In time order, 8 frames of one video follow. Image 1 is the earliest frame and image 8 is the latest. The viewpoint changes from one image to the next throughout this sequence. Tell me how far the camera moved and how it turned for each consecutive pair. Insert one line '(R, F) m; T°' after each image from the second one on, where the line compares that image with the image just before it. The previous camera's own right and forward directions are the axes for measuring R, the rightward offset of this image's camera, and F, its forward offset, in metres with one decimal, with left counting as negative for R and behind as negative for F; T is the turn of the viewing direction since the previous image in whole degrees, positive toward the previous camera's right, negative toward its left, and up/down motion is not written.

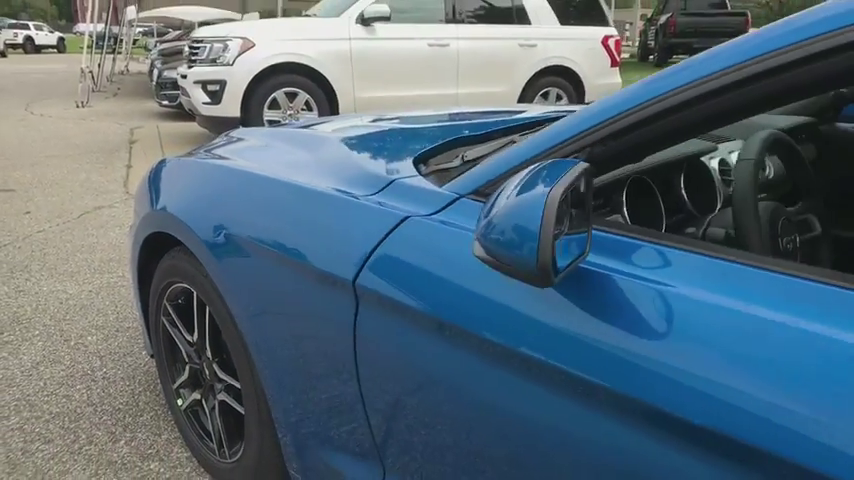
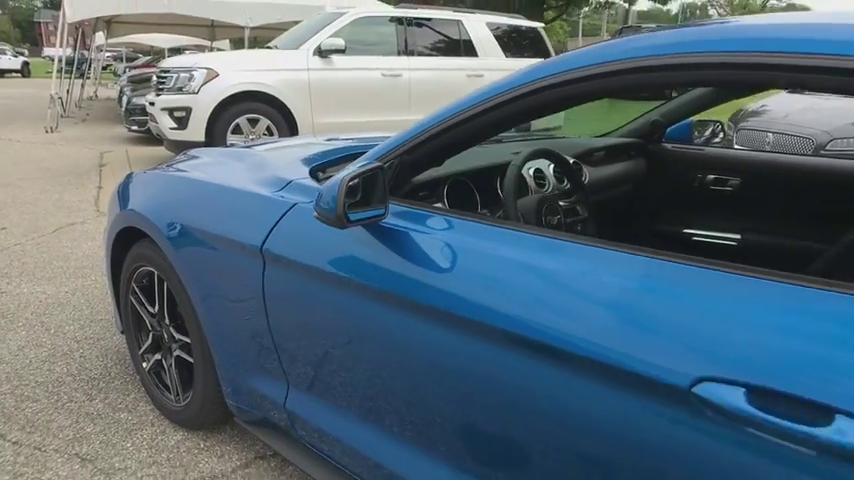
(+0.3, -0.7) m; +2°
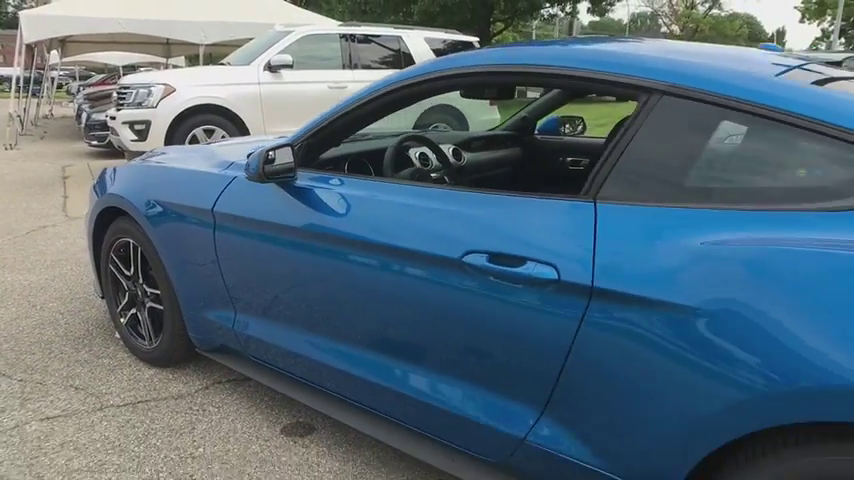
(+0.3, -0.8) m; +3°
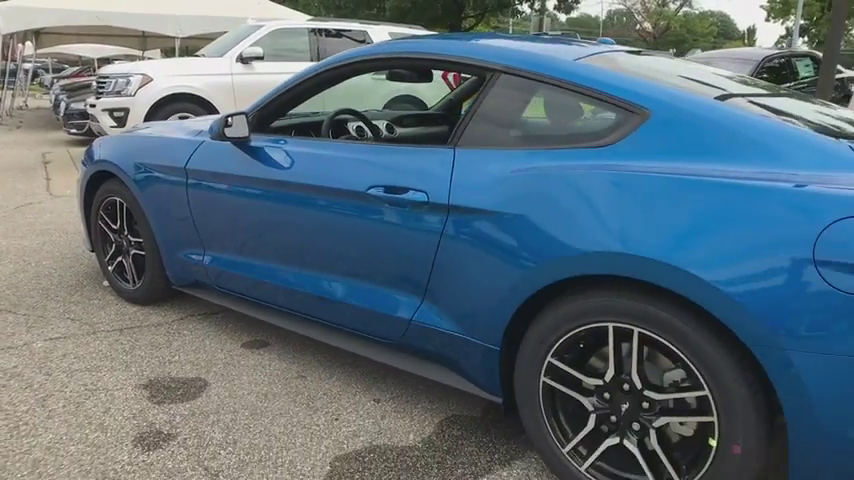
(+0.3, -0.8) m; +2°
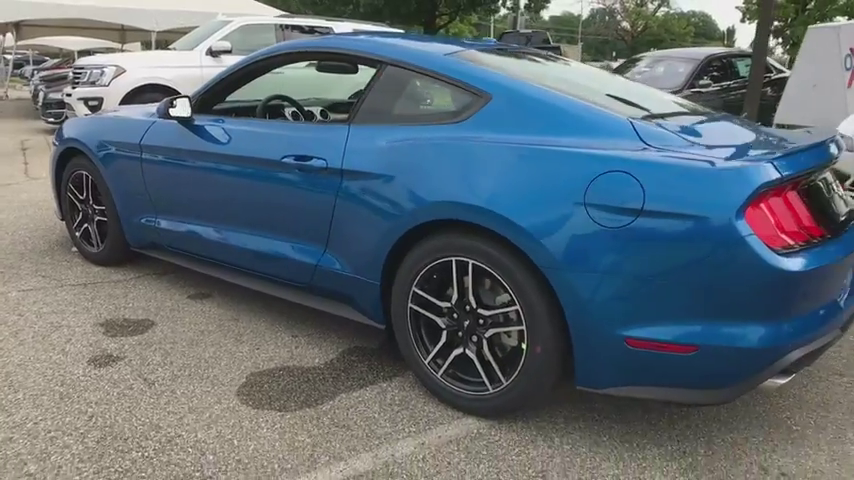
(+0.4, -0.6) m; +1°
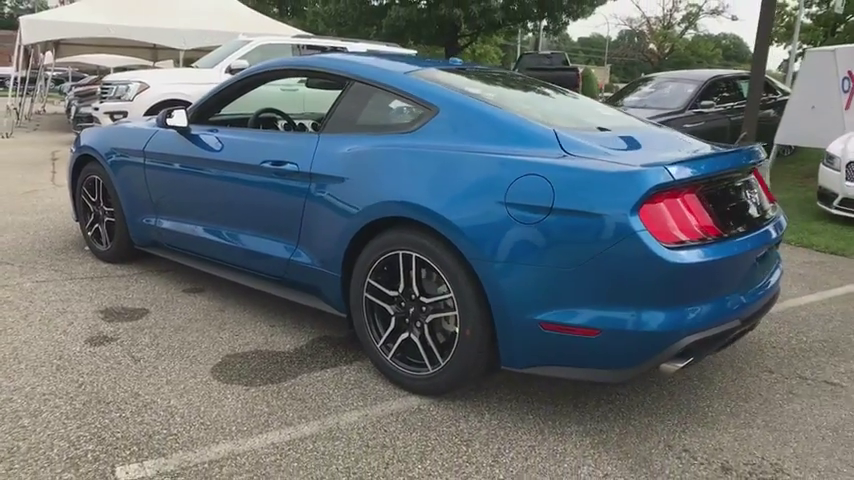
(+0.4, -0.3) m; -2°
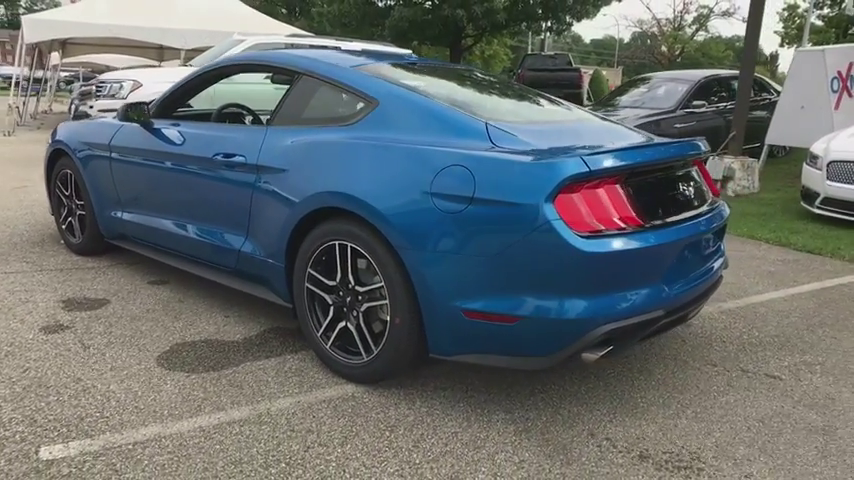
(+0.4, 0.0) m; -1°
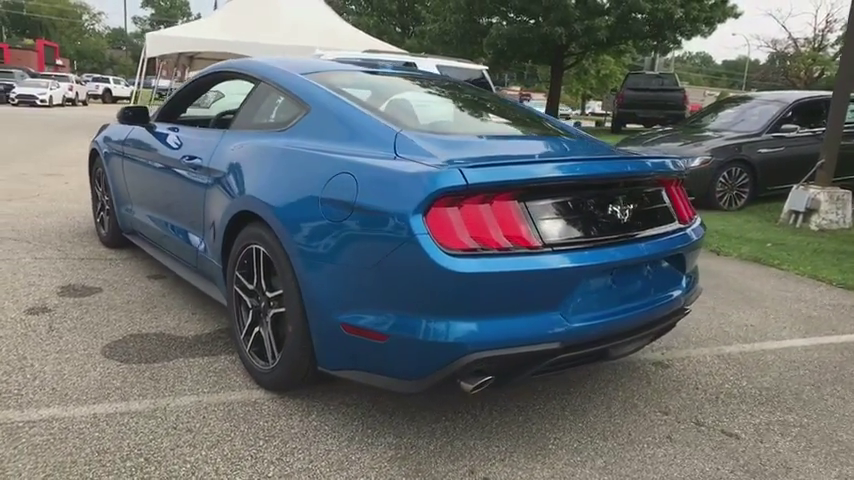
(+0.9, +0.2) m; -10°
